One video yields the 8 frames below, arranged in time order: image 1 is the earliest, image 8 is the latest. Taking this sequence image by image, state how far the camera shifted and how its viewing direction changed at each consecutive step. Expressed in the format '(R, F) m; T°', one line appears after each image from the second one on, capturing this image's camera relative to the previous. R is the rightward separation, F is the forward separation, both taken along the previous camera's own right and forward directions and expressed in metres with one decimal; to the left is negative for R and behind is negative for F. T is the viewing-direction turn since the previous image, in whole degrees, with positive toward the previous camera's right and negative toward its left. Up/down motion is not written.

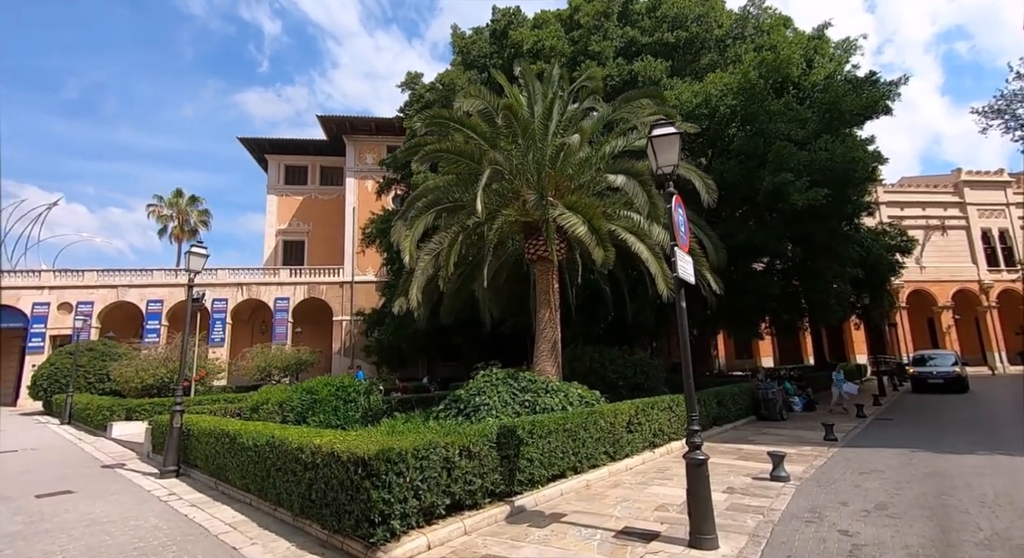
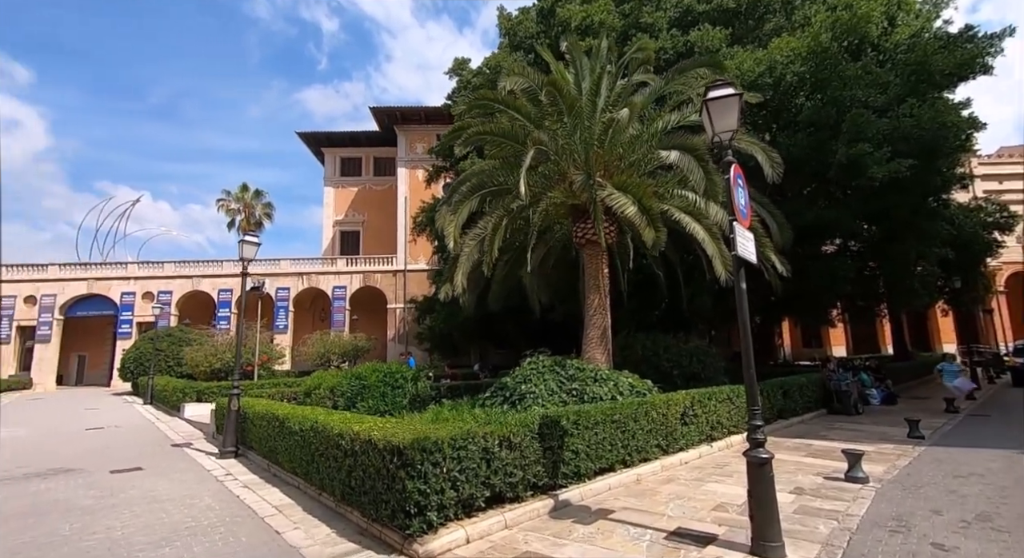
(+0.1, +0.4) m; -6°
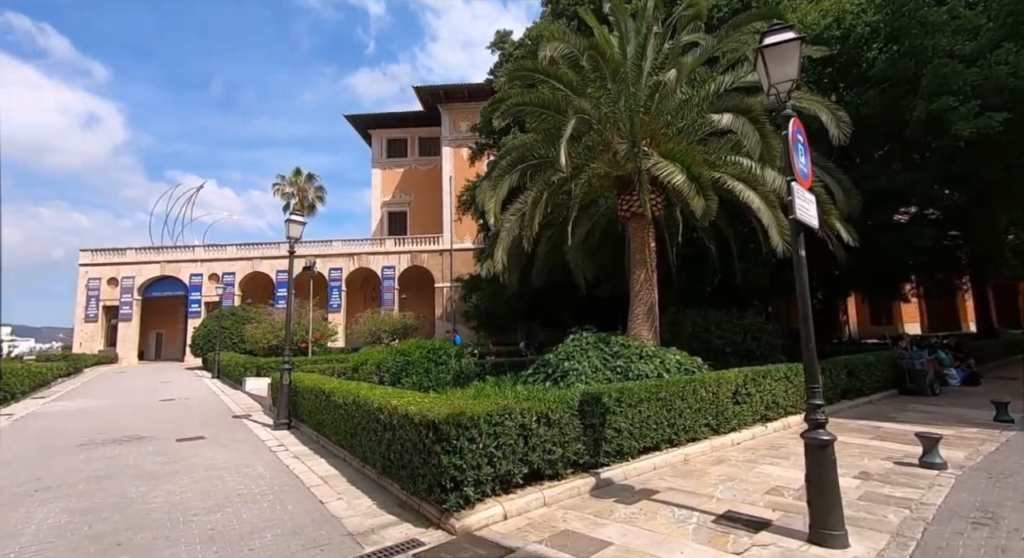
(+0.1, +0.3) m; -5°
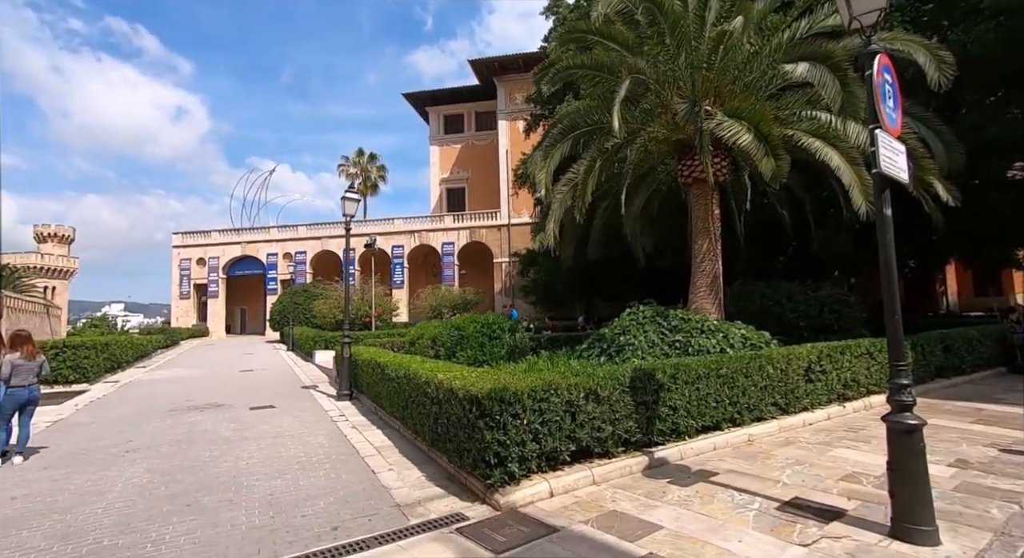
(+0.2, +0.3) m; -6°
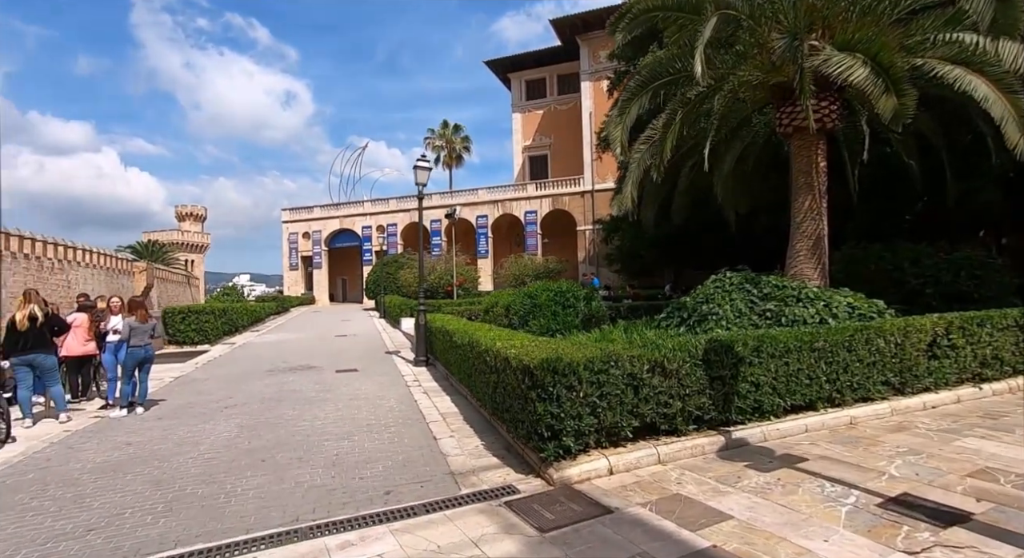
(+0.3, +0.4) m; -9°
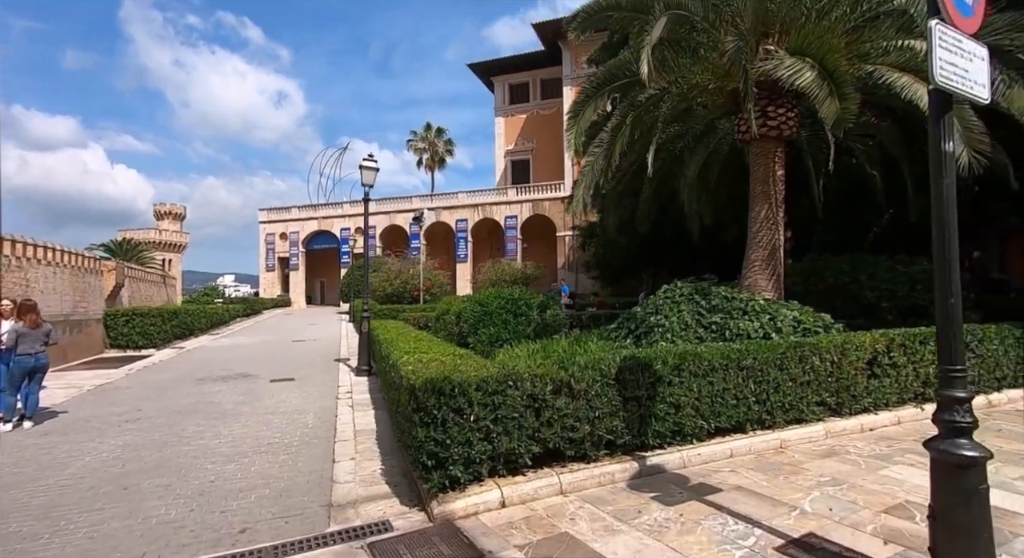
(+0.8, +0.4) m; +1°
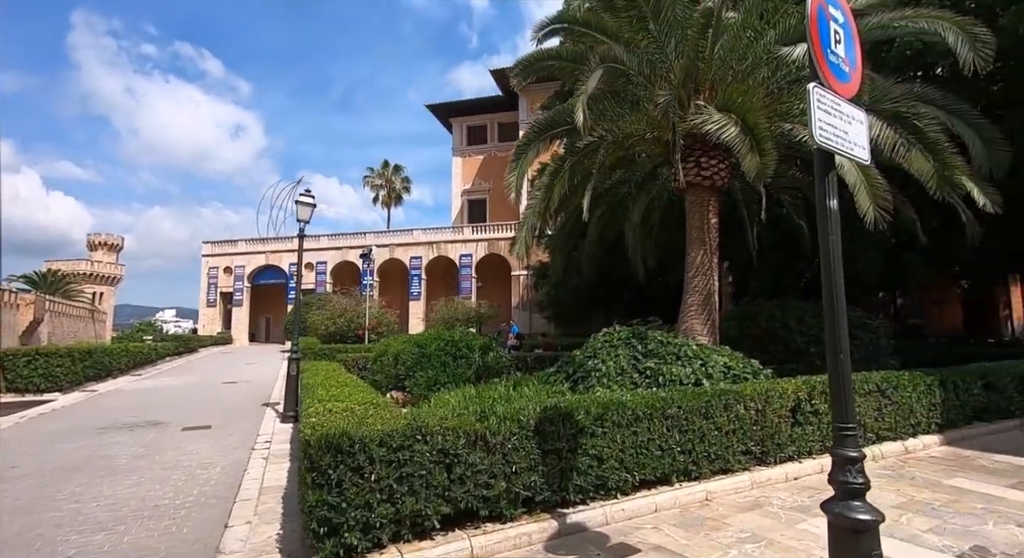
(+0.3, +0.1) m; +4°
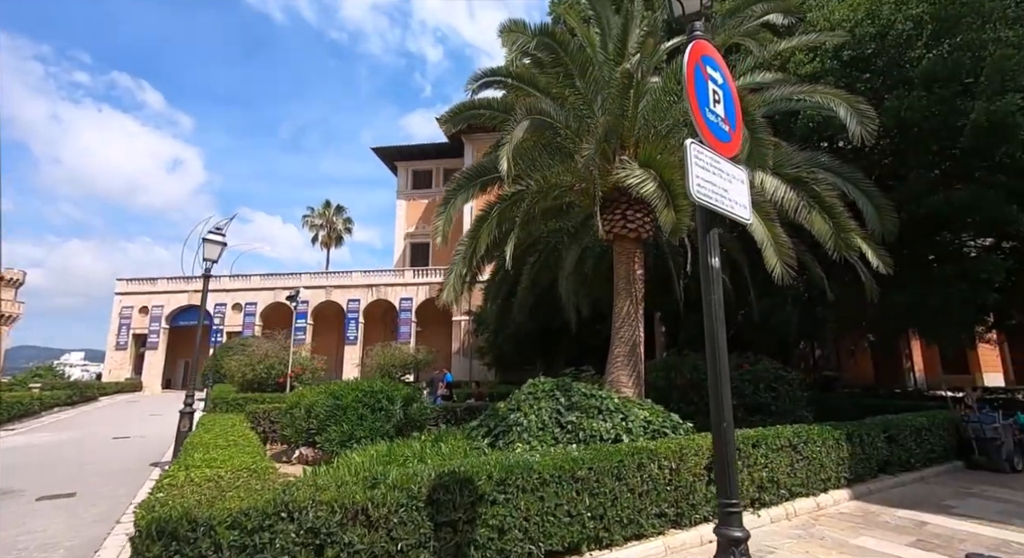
(+0.4, +0.3) m; +5°
